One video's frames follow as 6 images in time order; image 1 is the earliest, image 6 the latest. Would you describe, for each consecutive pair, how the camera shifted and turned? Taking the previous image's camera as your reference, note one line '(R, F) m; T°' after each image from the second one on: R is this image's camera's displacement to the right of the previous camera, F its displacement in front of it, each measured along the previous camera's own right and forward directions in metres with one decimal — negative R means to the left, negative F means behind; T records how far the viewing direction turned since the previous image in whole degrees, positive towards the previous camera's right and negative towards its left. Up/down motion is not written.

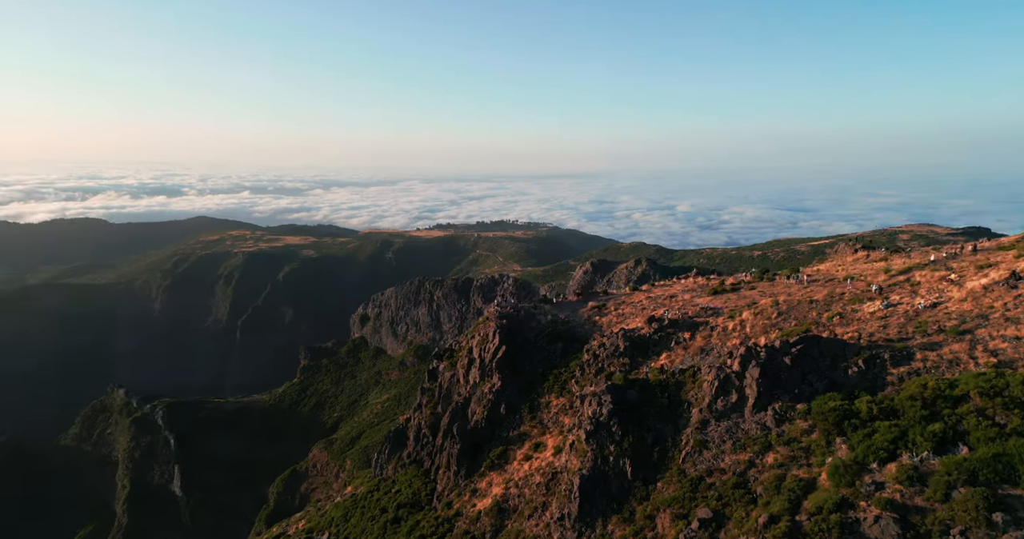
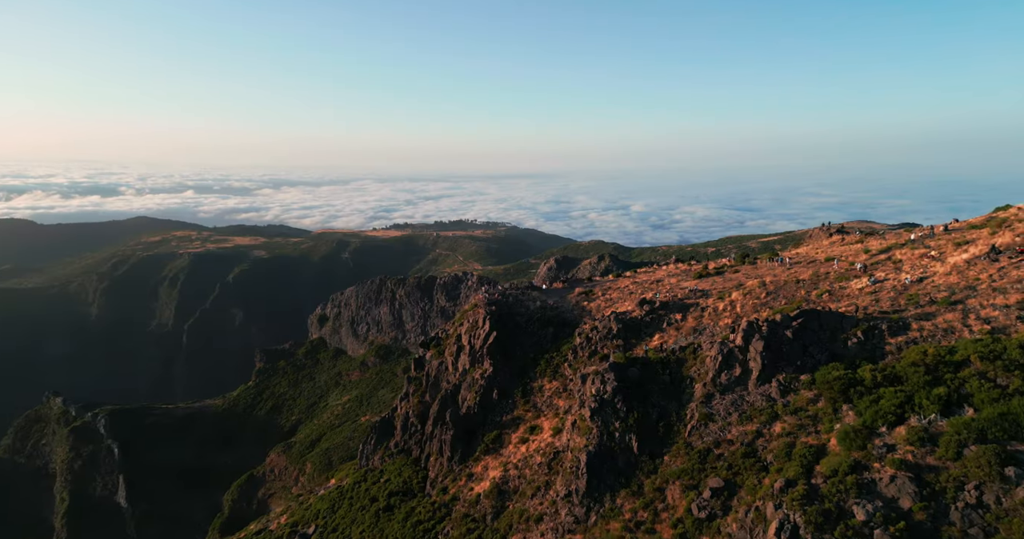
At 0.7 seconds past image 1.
(-3.8, +0.1) m; +4°
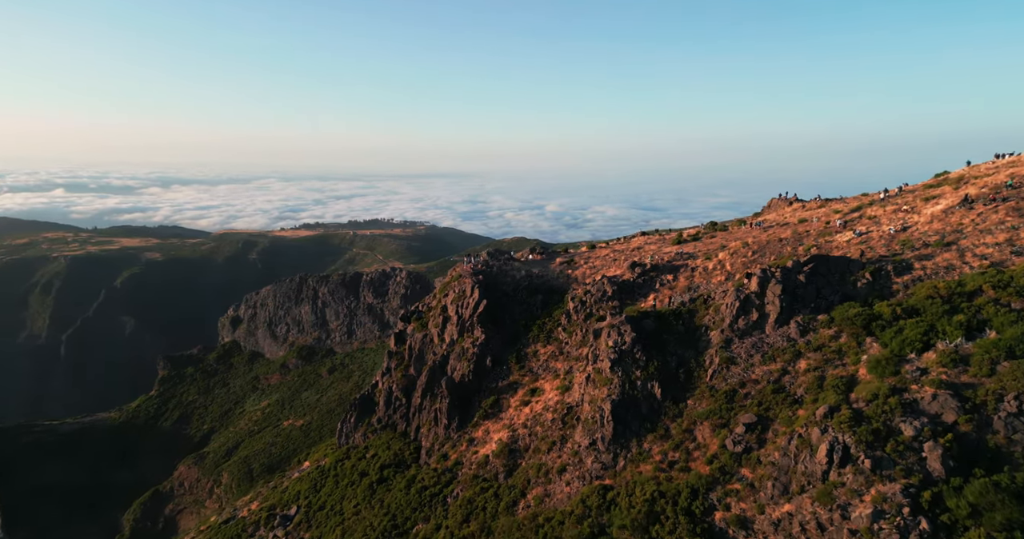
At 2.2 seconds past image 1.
(-8.3, +1.2) m; +8°
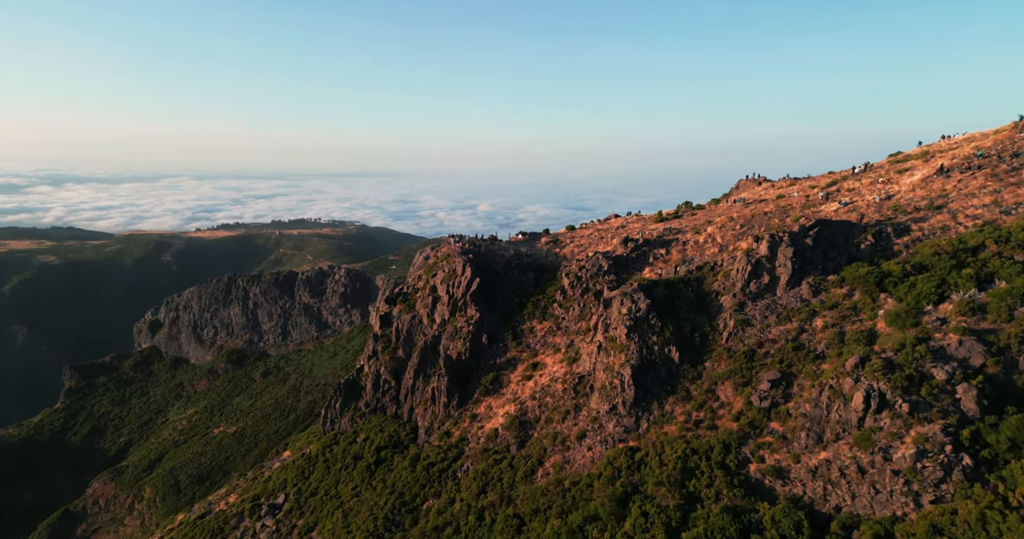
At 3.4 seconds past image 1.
(-6.8, +1.1) m; +6°
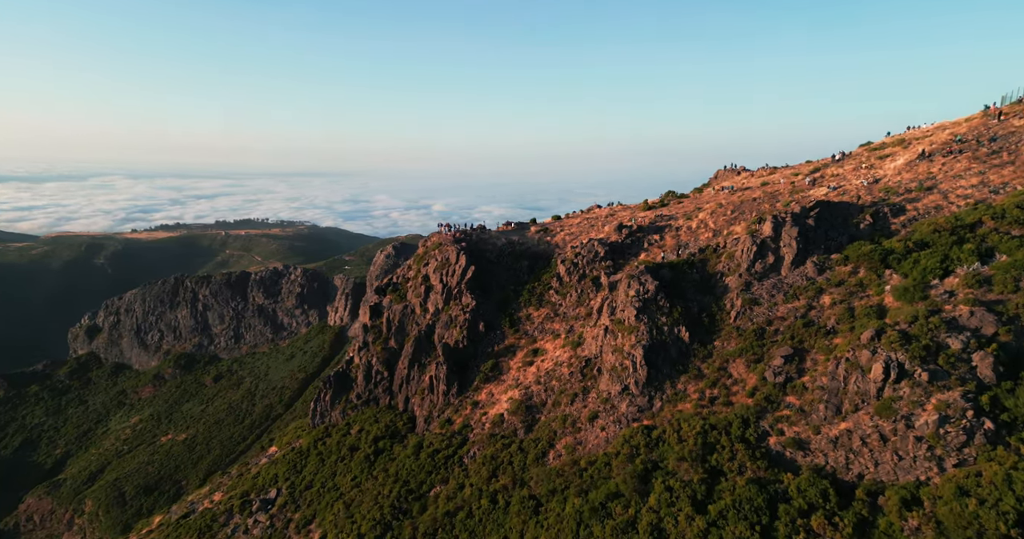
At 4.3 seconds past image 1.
(-4.5, +0.7) m; +4°
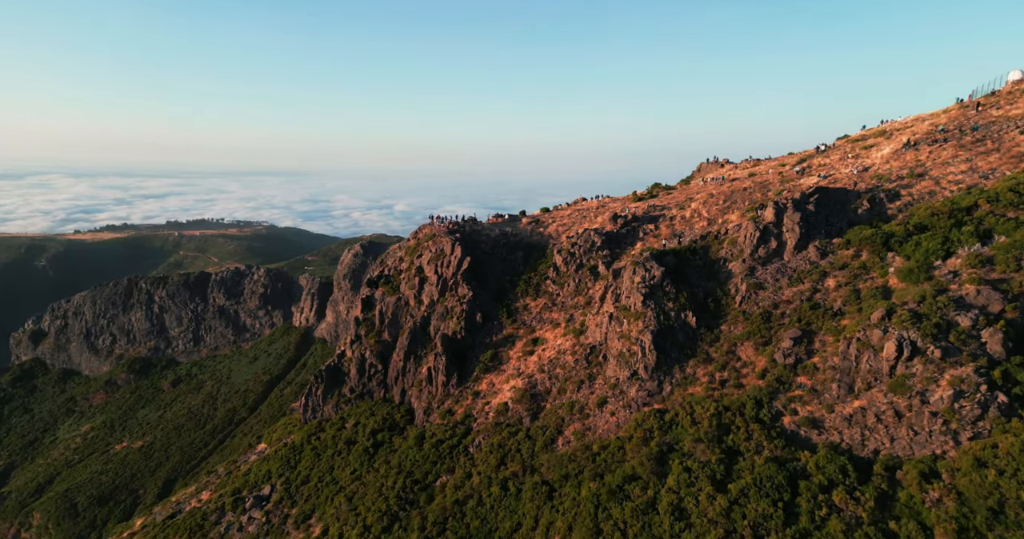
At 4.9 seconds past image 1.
(-3.6, +0.6) m; +4°
